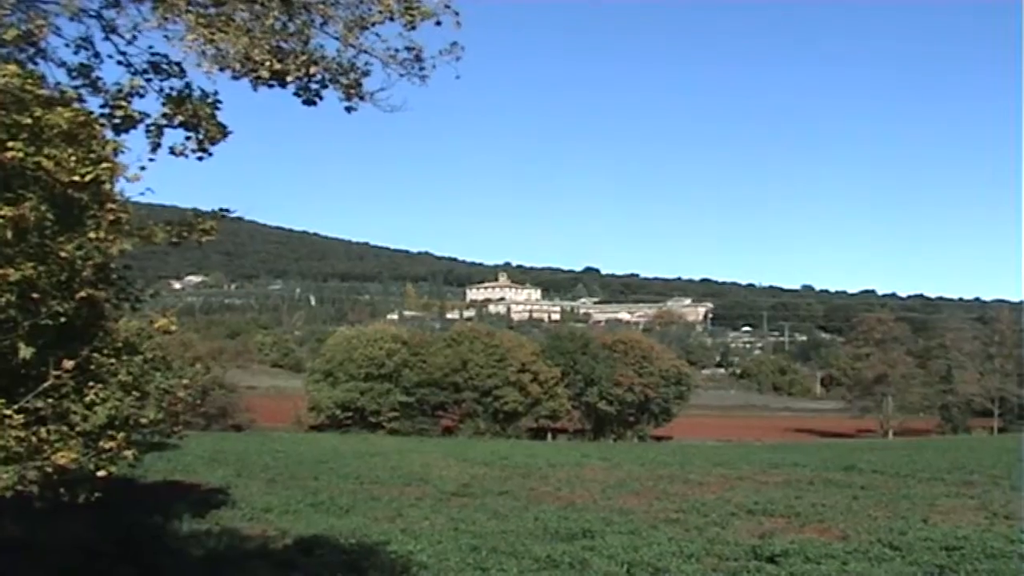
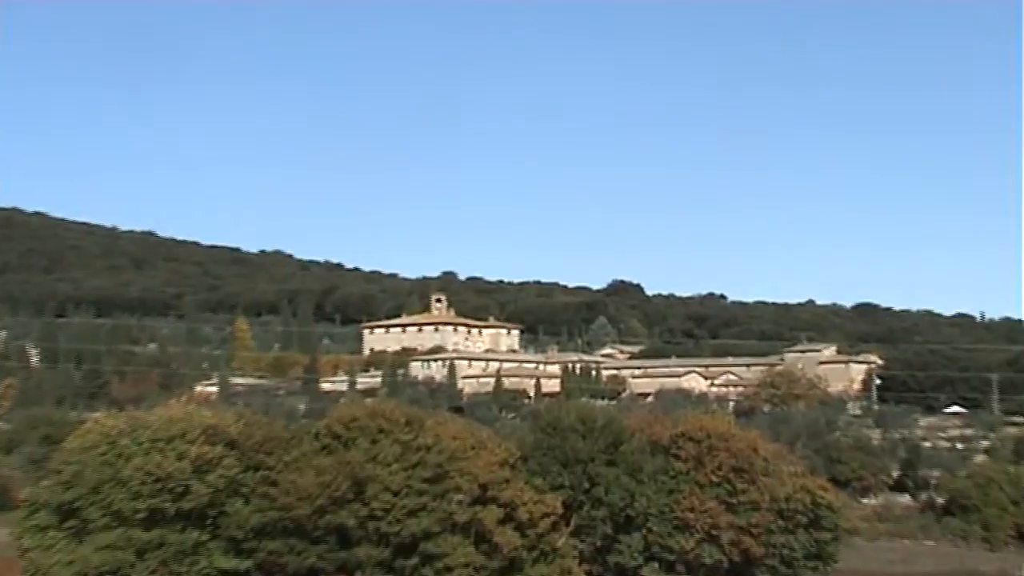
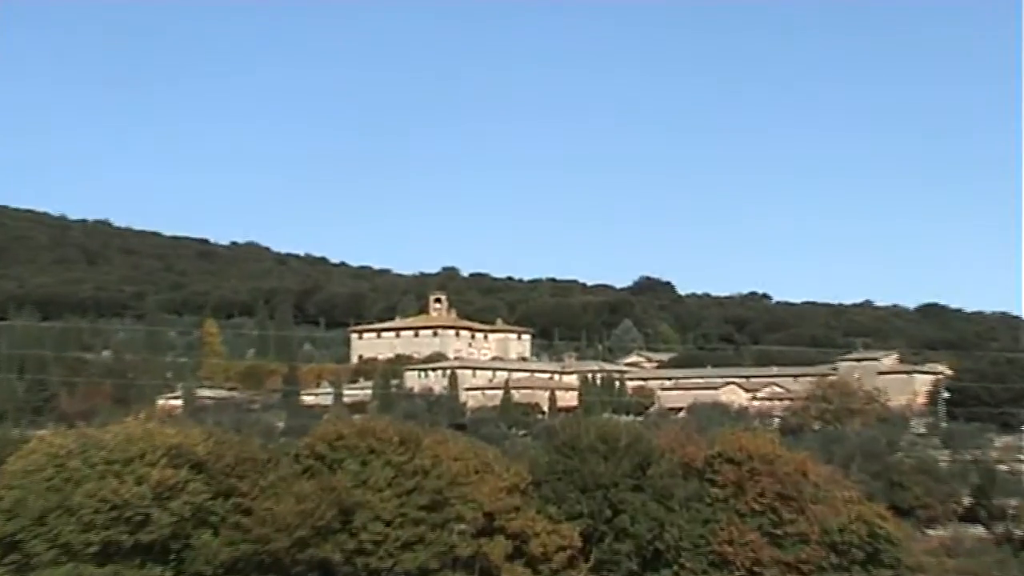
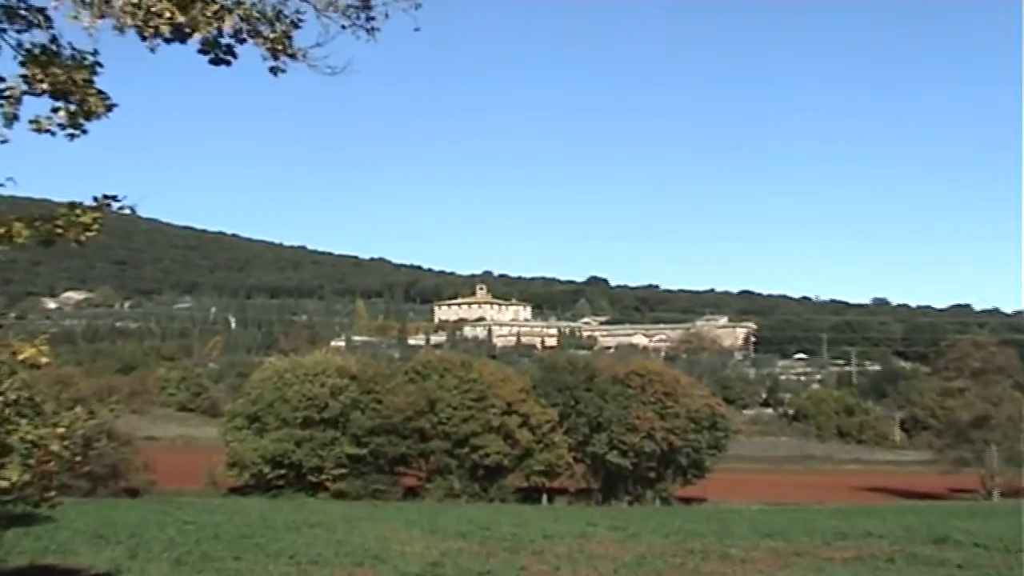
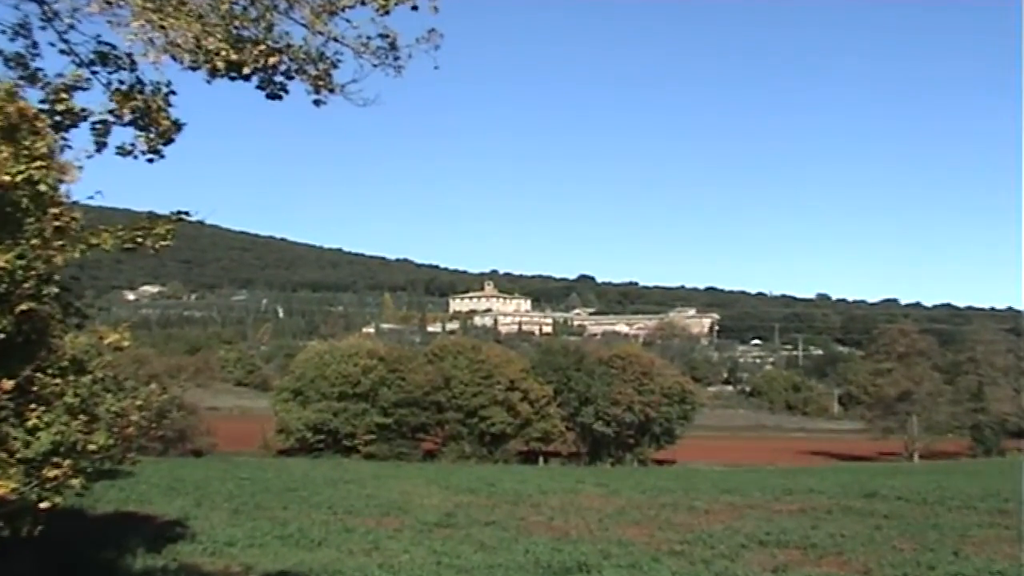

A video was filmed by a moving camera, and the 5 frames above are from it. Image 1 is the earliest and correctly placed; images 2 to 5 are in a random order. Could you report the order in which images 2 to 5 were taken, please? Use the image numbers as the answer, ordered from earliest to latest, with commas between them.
5, 4, 2, 3
